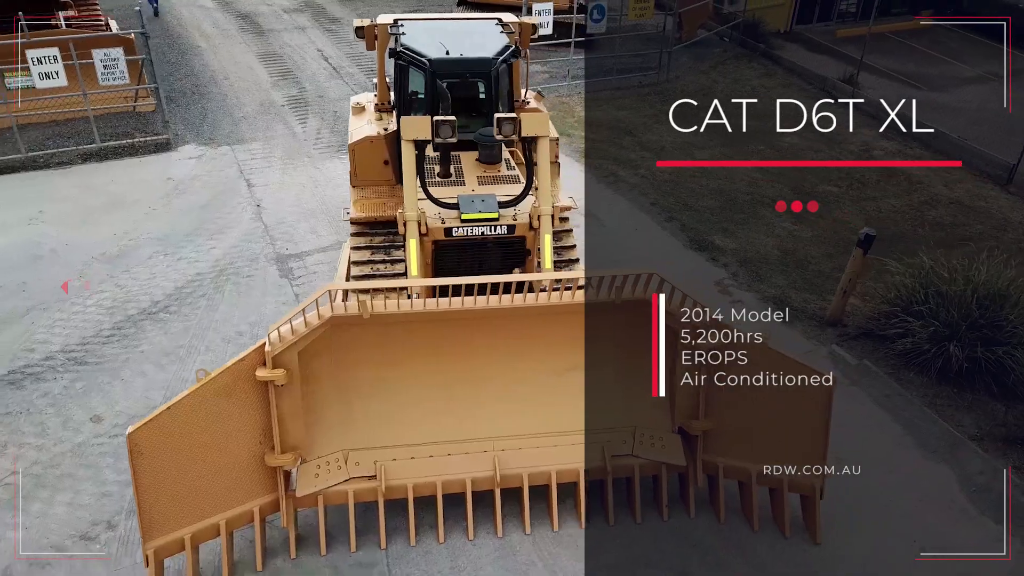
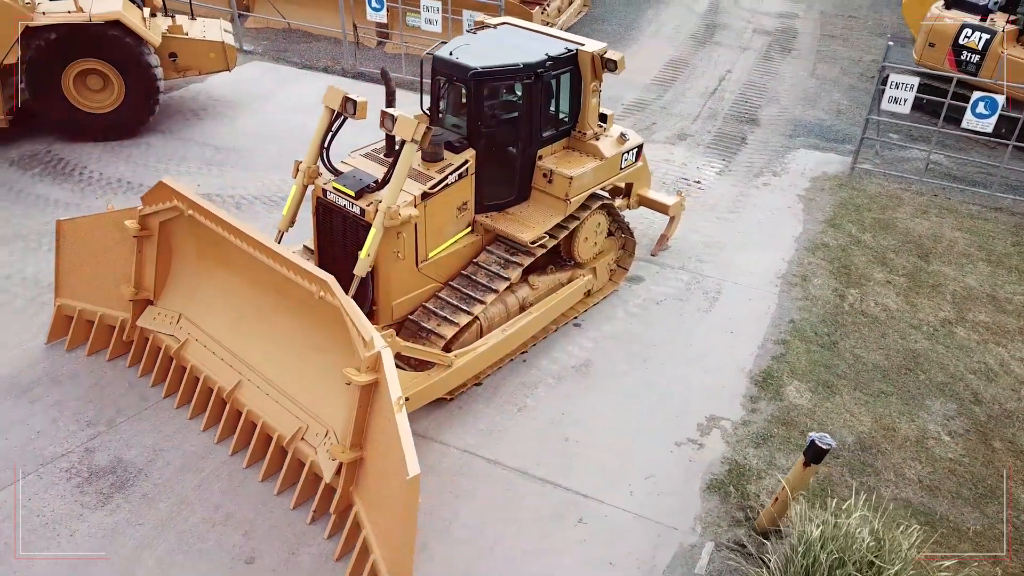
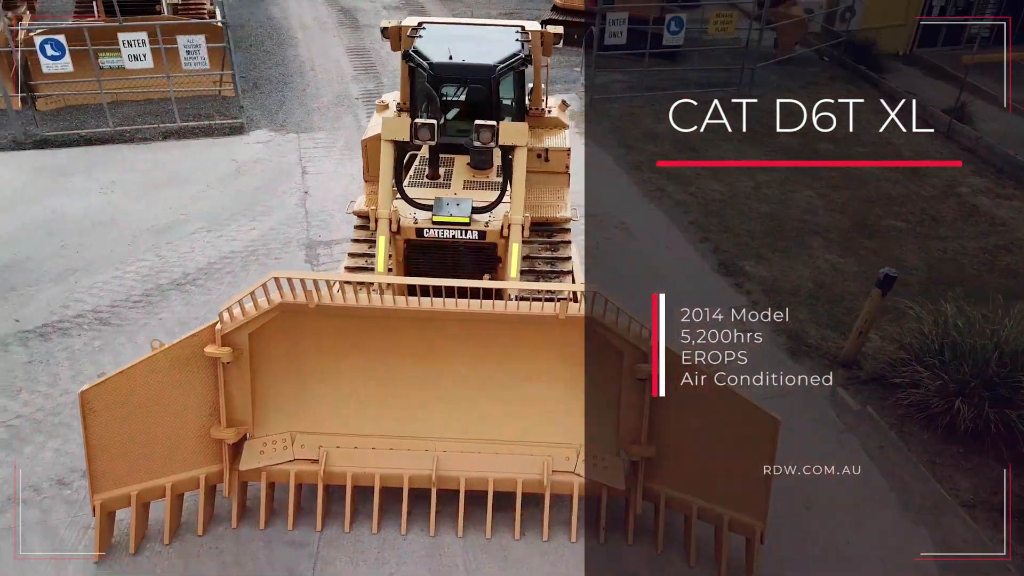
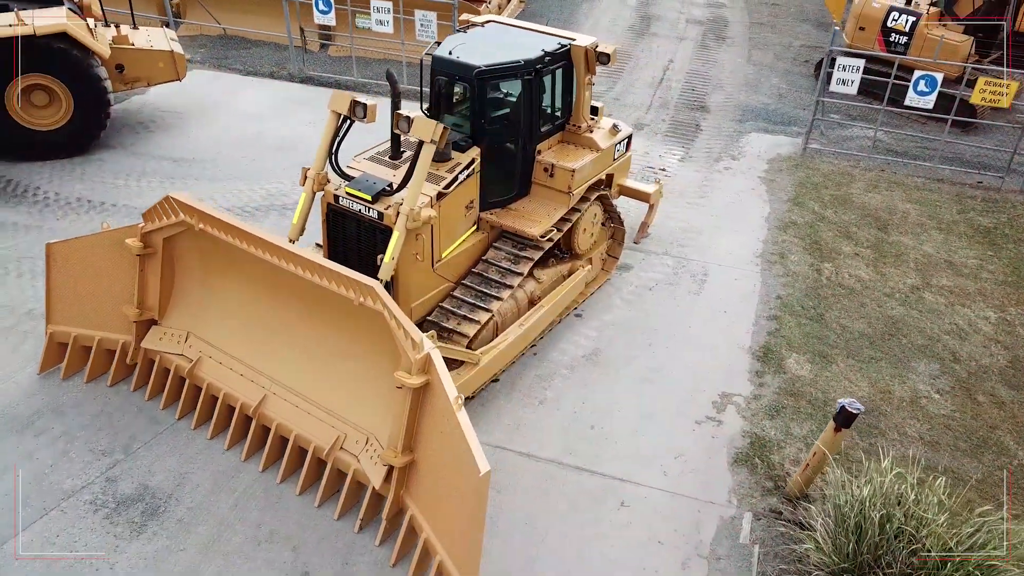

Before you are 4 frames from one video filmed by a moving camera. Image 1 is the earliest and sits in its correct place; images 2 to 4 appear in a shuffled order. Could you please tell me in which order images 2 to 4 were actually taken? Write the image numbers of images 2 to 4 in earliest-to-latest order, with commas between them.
3, 4, 2
